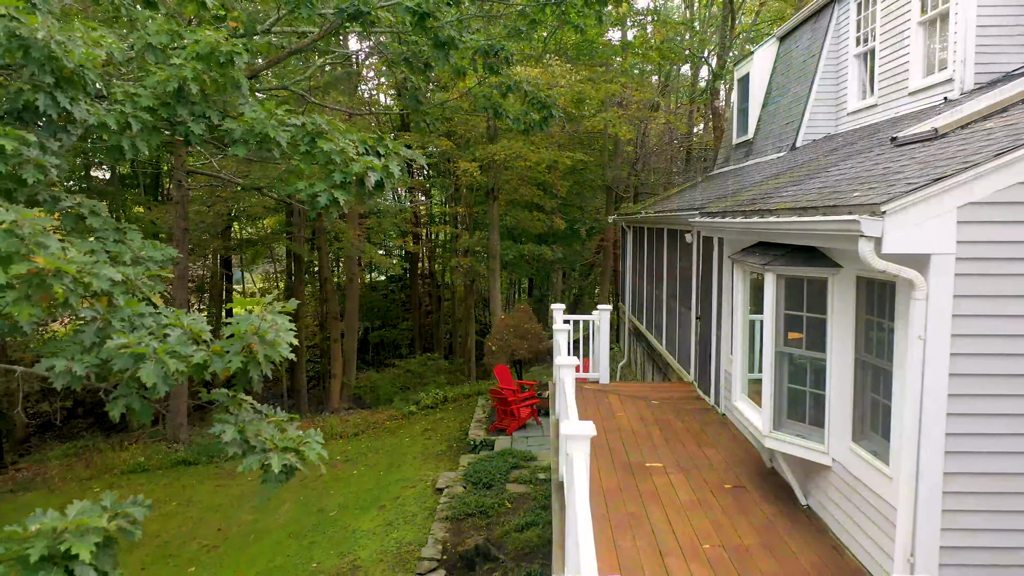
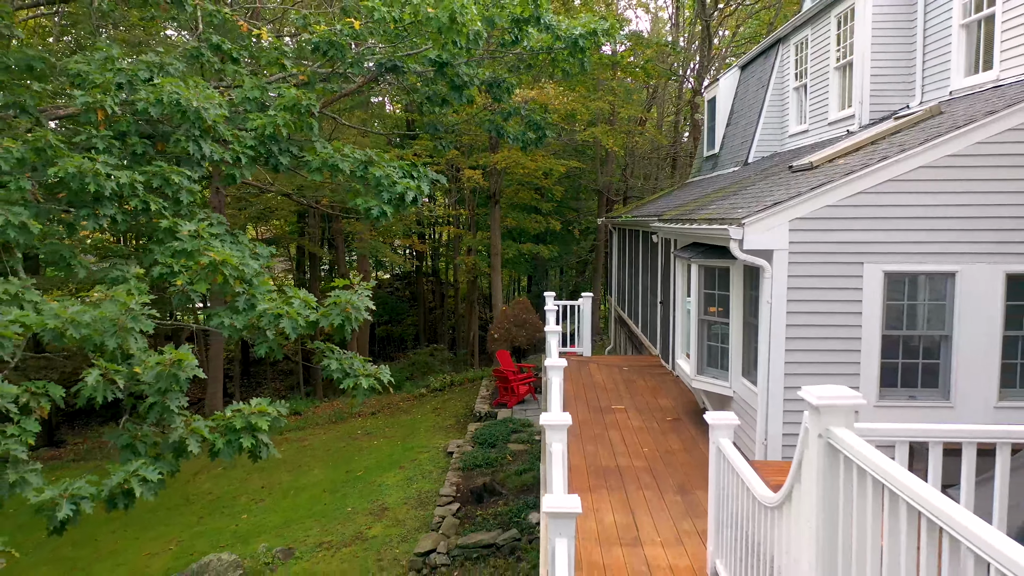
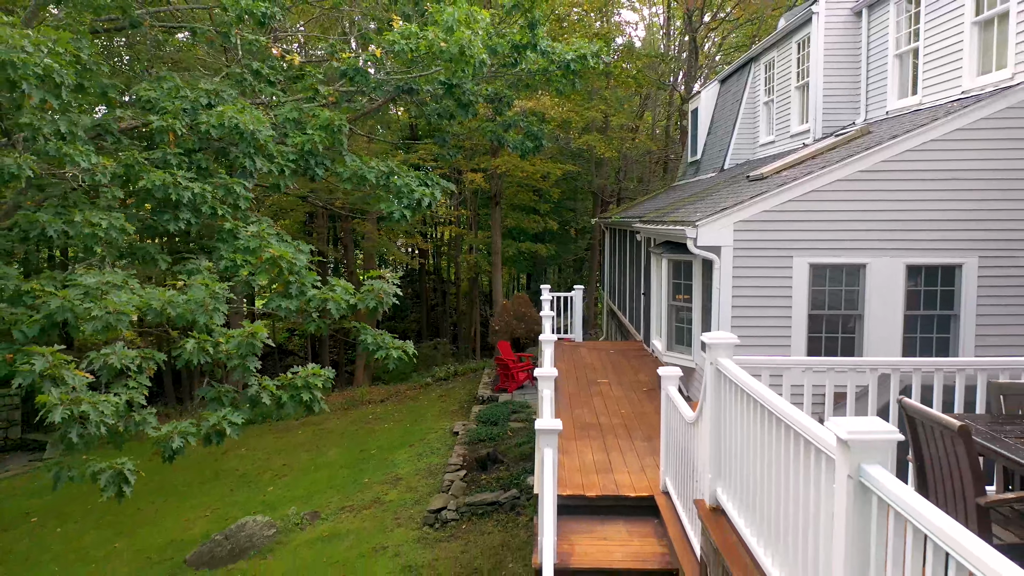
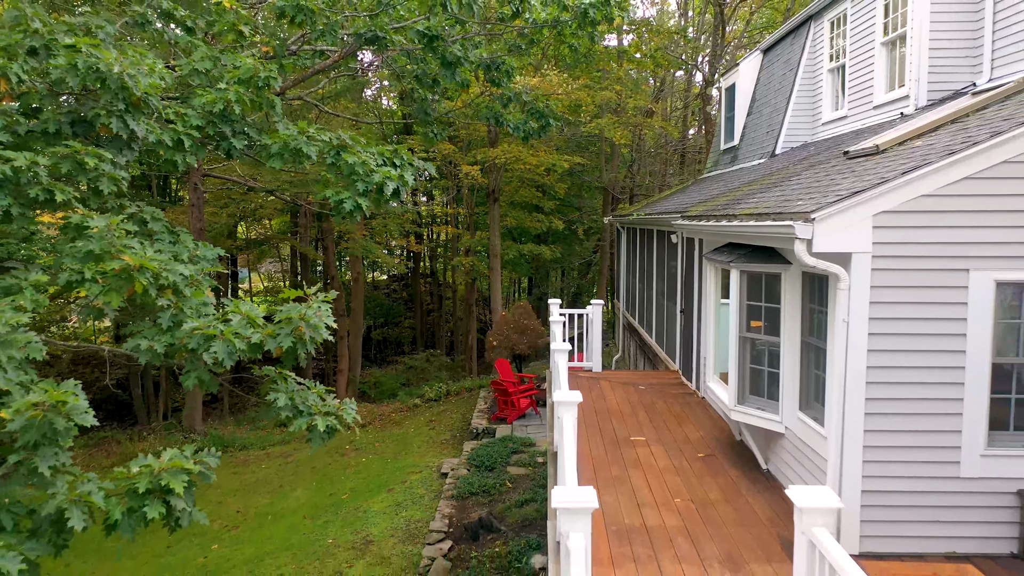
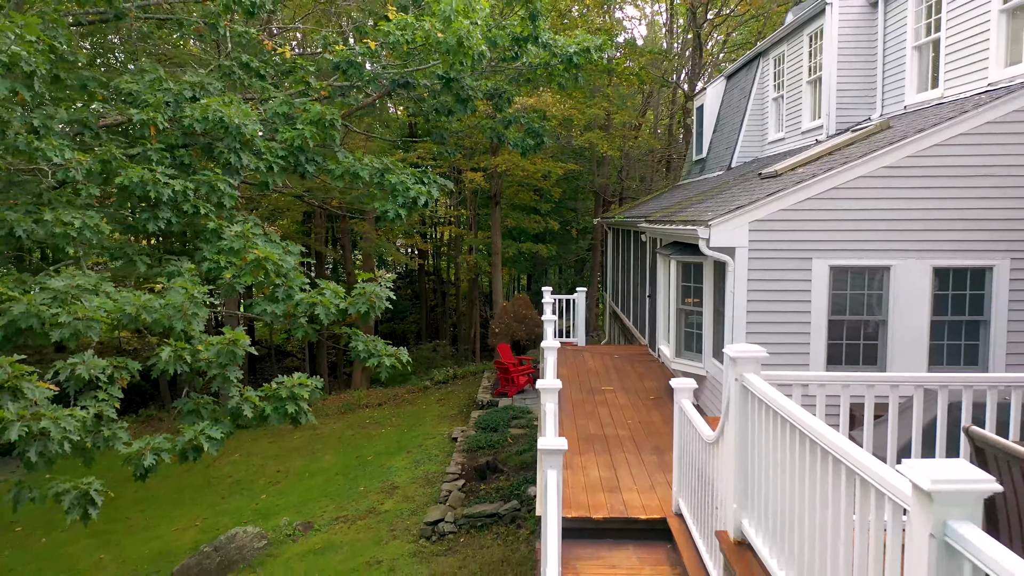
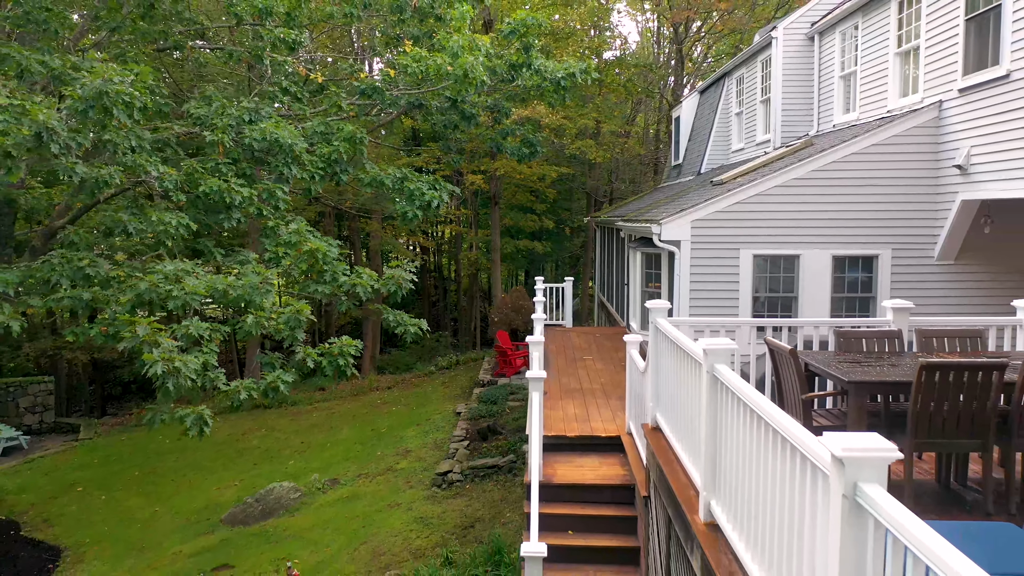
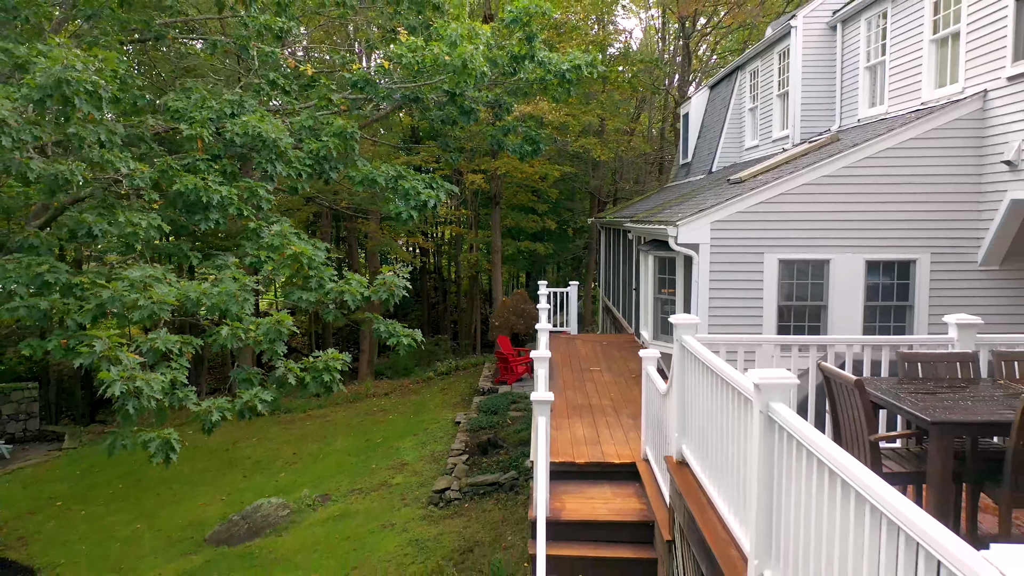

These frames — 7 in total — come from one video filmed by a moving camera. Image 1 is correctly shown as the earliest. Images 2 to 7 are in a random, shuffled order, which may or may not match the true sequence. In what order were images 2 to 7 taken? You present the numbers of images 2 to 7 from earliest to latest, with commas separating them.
4, 2, 5, 3, 7, 6
